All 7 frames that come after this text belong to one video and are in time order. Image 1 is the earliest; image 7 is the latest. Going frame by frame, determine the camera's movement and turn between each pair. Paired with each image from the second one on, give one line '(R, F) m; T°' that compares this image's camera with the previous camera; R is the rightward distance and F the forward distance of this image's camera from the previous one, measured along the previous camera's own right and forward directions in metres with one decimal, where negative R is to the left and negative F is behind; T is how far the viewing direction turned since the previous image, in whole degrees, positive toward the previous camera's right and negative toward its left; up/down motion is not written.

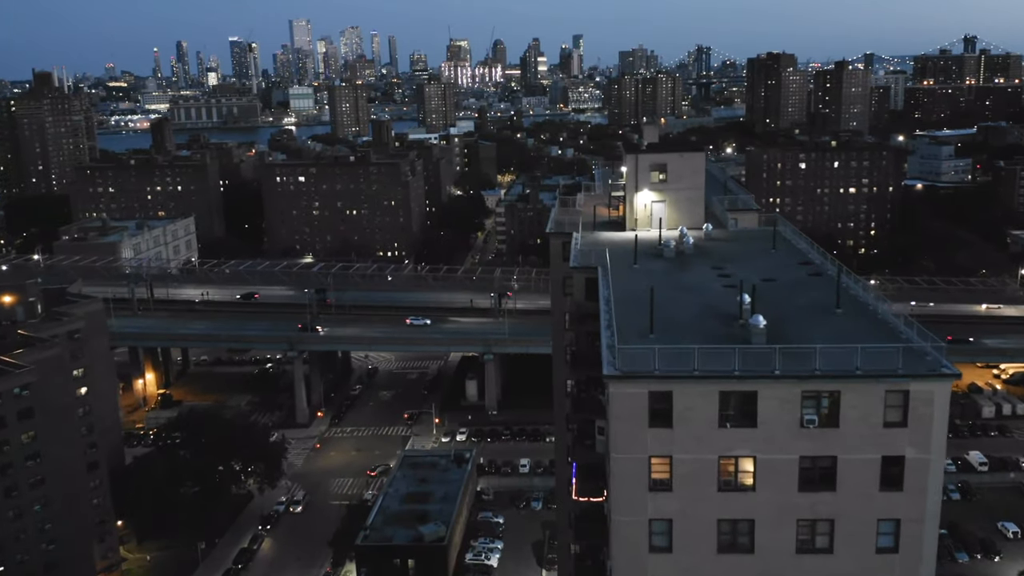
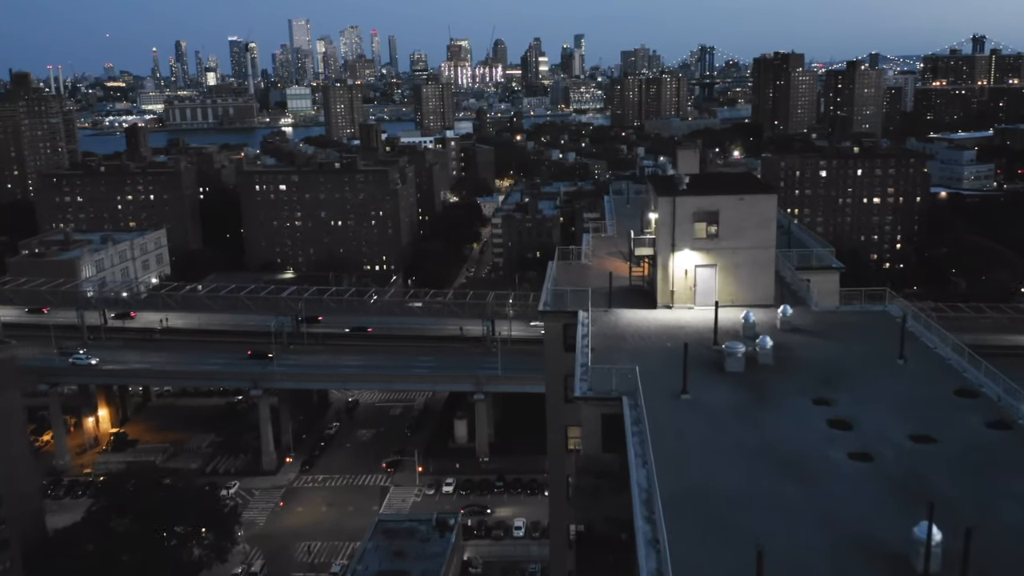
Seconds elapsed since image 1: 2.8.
(+0.3, +4.5) m; 0°
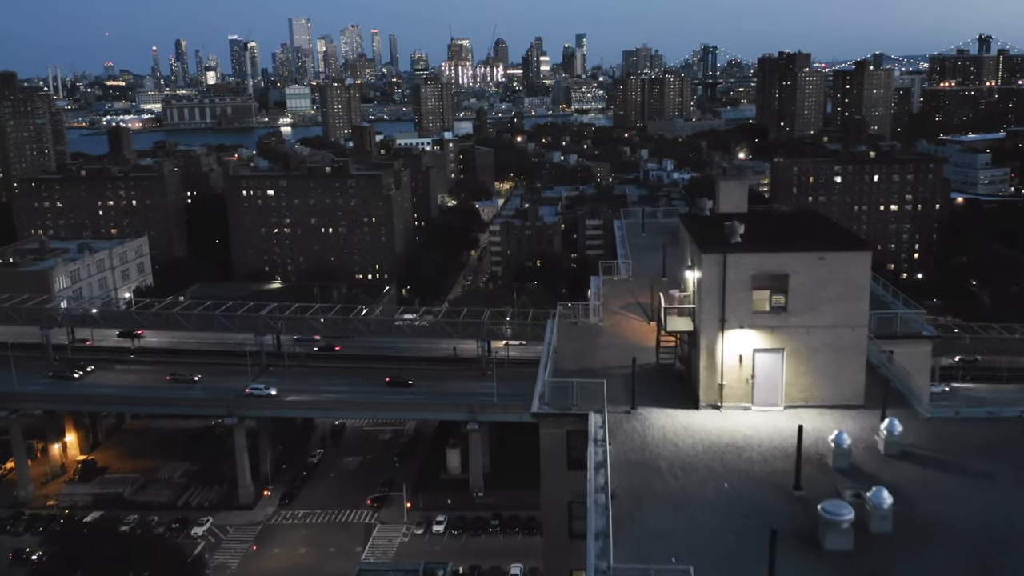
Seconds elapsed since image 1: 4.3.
(+0.1, +2.7) m; 0°
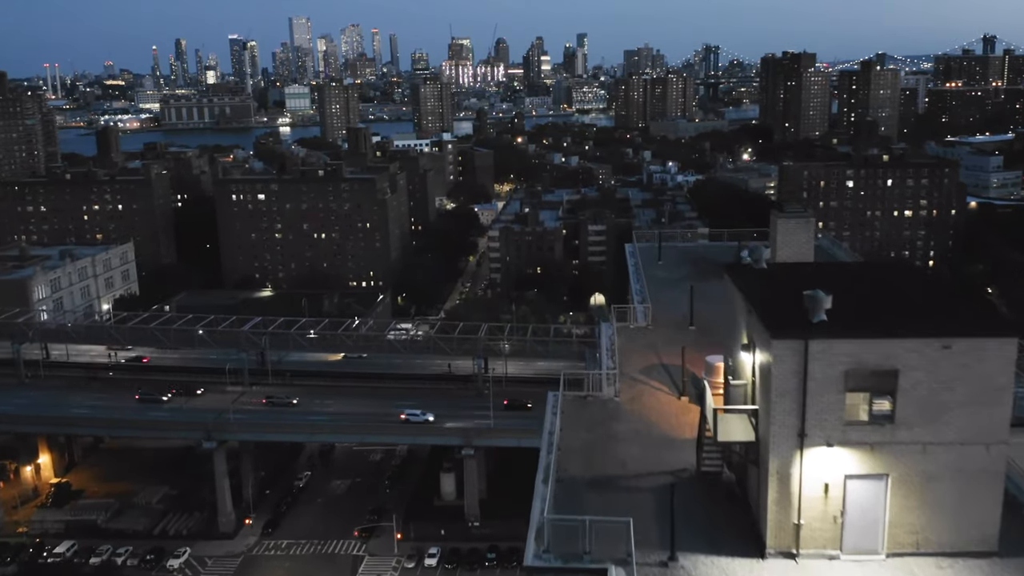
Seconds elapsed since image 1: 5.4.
(+0.1, +2.0) m; 0°
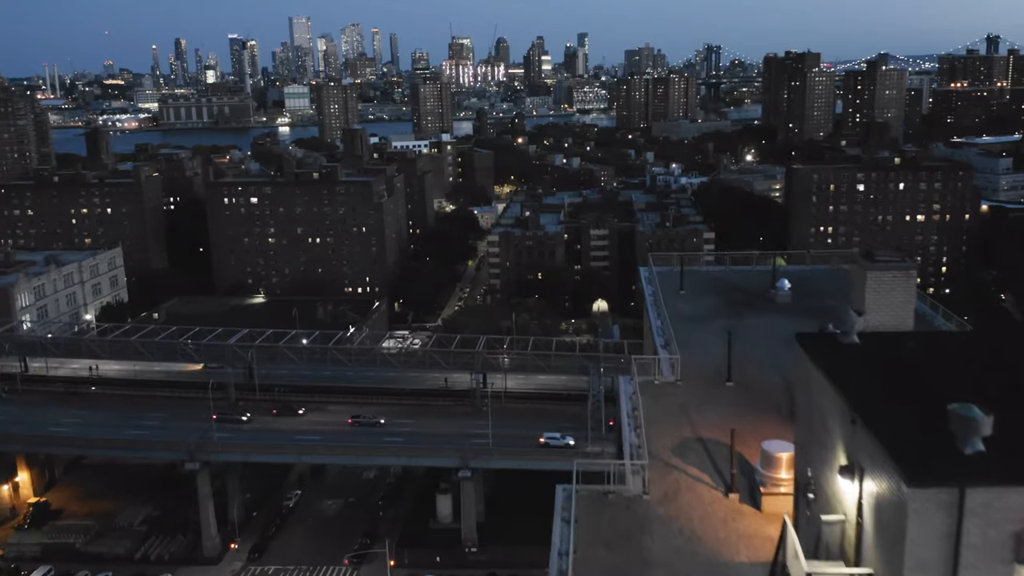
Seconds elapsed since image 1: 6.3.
(0.0, +1.6) m; 0°
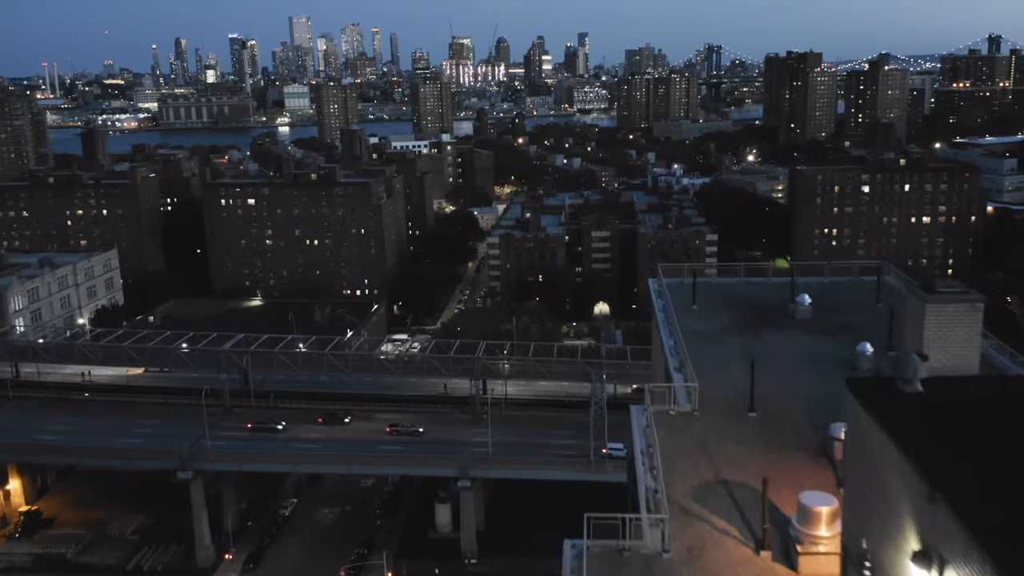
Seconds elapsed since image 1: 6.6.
(0.0, +0.6) m; 0°
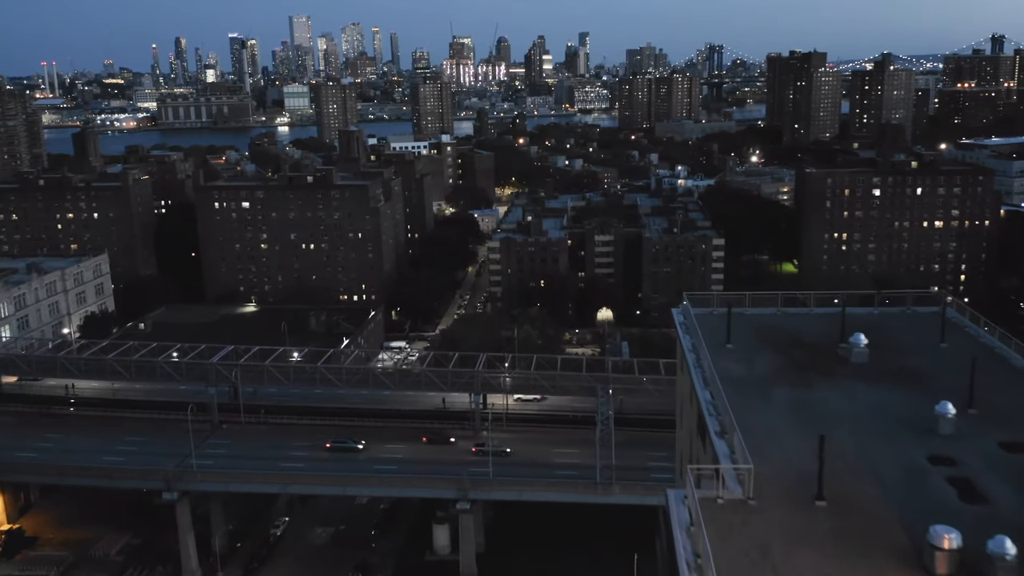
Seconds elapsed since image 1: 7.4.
(0.0, +1.3) m; 0°
